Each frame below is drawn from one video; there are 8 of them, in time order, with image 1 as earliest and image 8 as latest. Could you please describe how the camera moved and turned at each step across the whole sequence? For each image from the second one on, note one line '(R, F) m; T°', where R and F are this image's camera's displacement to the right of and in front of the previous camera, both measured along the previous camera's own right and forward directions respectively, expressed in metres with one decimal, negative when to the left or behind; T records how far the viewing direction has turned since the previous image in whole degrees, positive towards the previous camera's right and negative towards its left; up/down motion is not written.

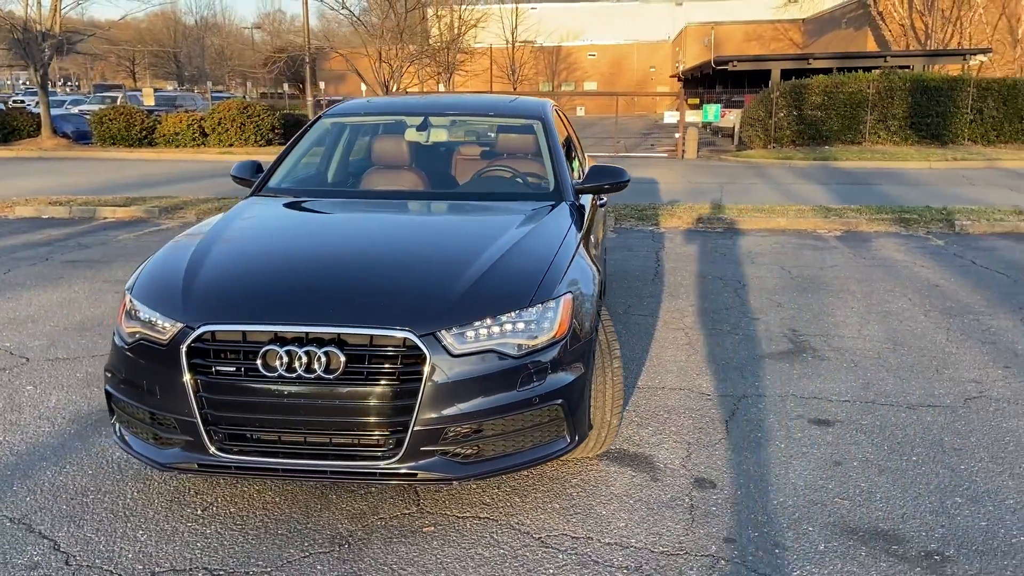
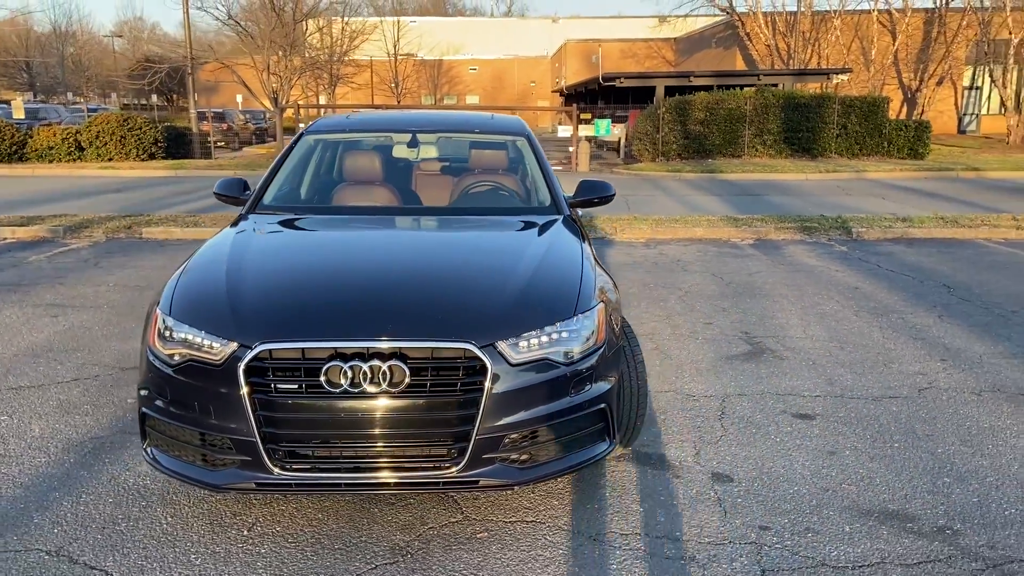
(-0.6, -0.1) m; +8°
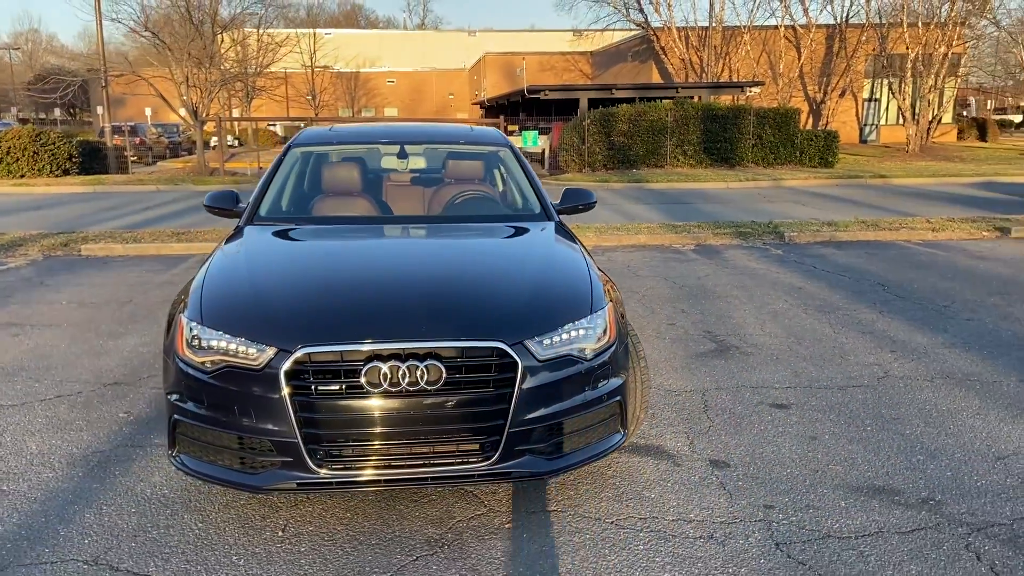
(-0.4, -0.1) m; +5°
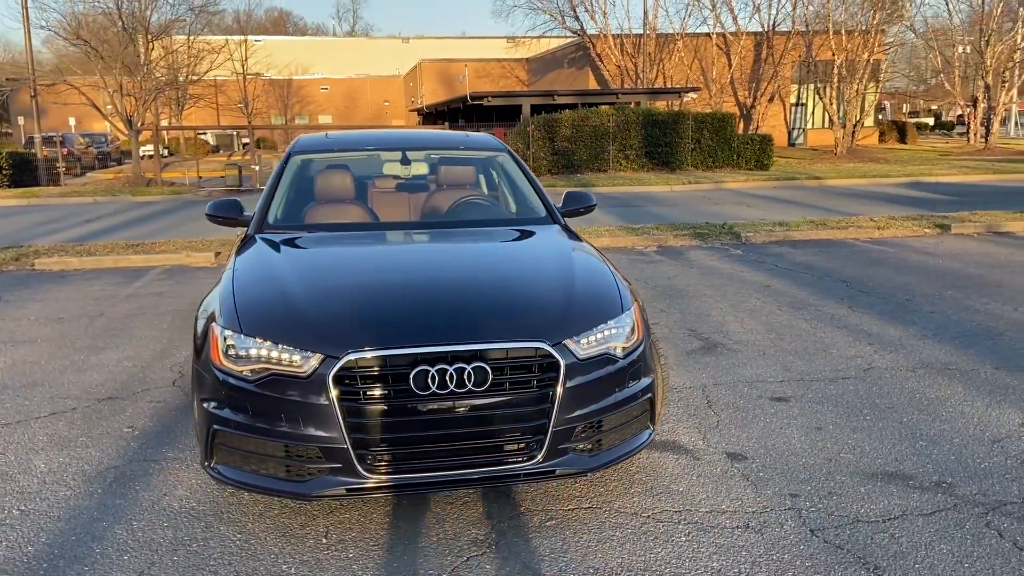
(-0.3, 0.0) m; +4°
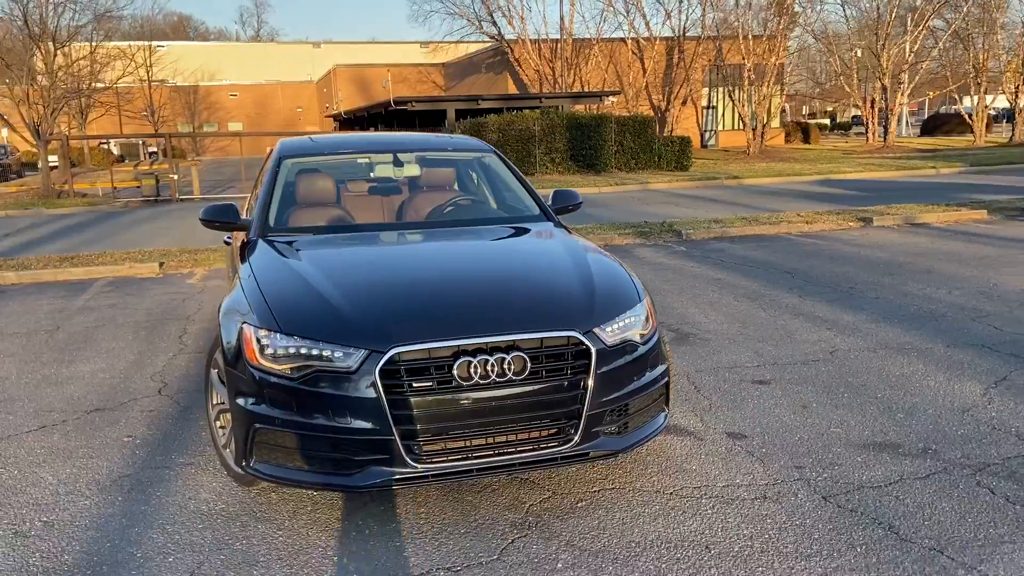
(-0.4, -0.1) m; +5°
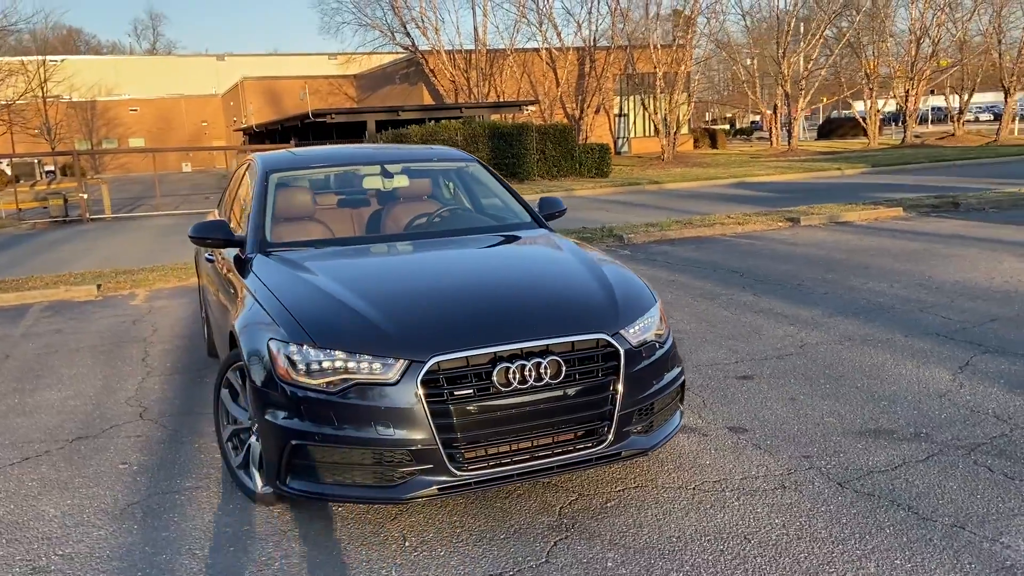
(-0.4, 0.0) m; +6°
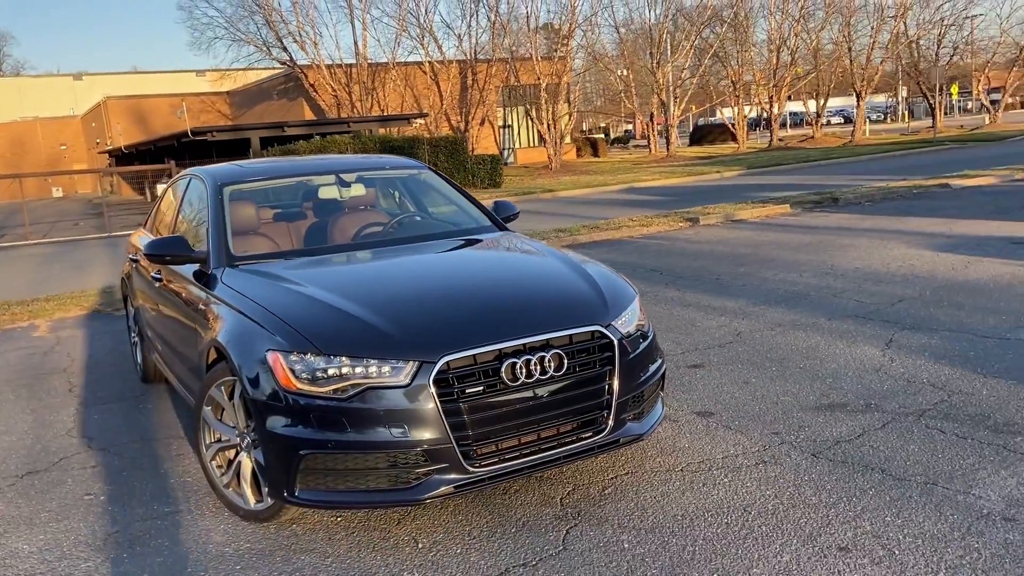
(-0.4, 0.0) m; +8°
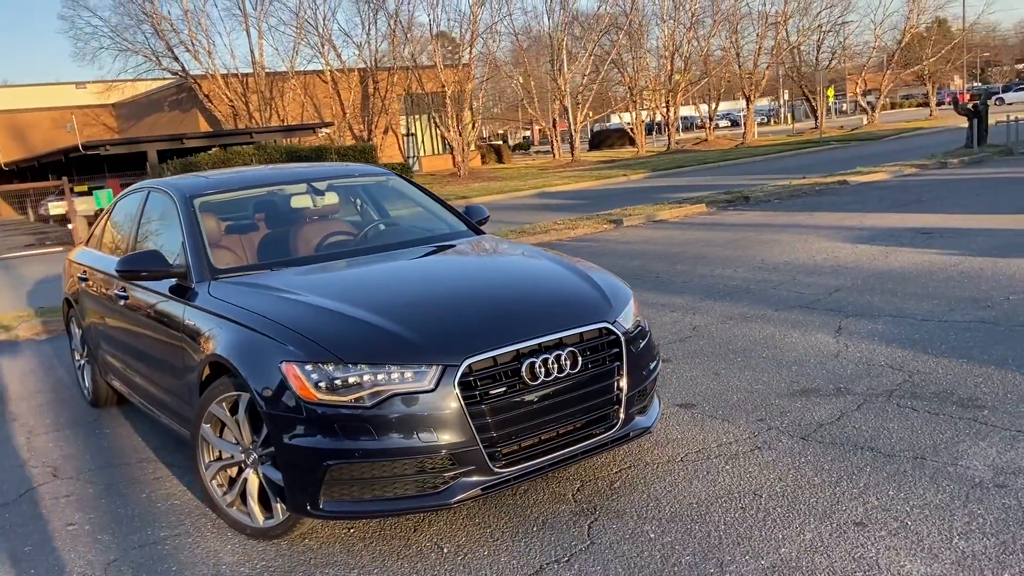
(-0.4, 0.0) m; +6°
